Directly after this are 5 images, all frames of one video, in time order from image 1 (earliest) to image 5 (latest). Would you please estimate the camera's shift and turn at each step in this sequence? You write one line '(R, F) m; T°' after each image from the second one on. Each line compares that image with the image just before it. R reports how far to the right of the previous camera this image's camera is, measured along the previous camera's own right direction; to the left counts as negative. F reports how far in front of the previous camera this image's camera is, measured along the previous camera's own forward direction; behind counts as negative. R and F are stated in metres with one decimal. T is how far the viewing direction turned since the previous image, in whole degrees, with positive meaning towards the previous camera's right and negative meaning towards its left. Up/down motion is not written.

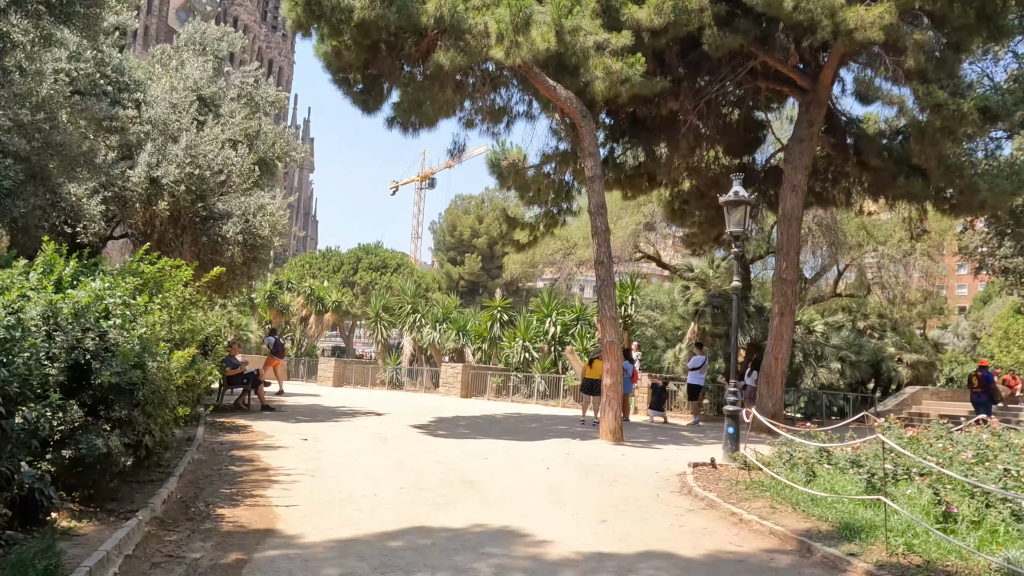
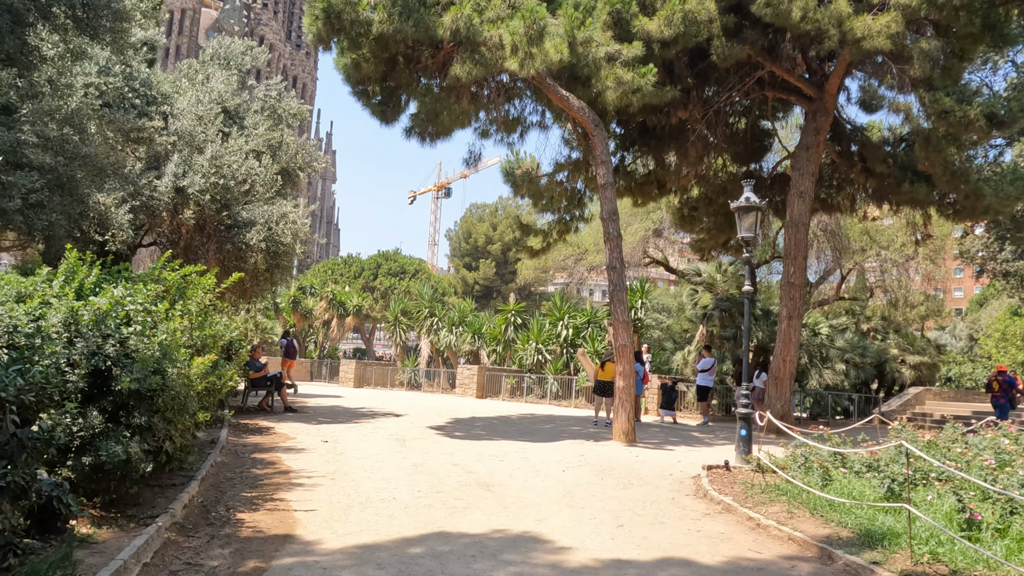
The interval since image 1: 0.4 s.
(-0.2, -0.3) m; 0°
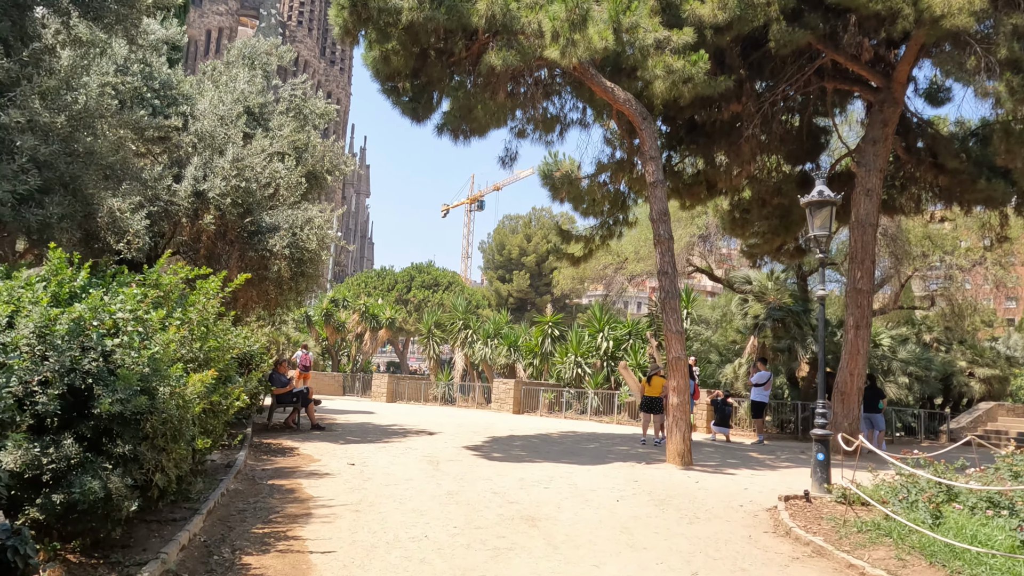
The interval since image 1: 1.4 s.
(-0.1, +1.0) m; -2°
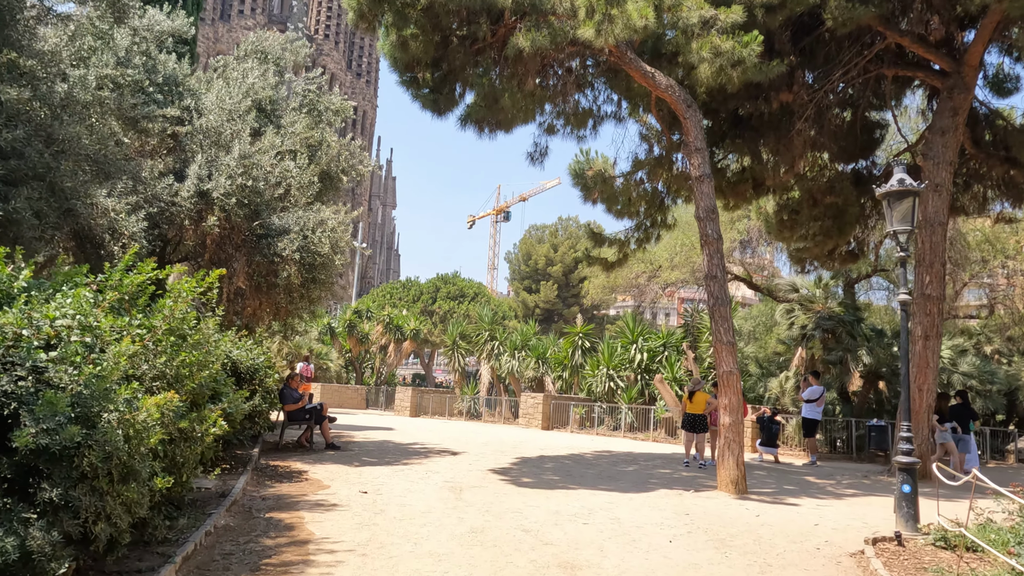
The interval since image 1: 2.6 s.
(-0.1, +1.2) m; -2°
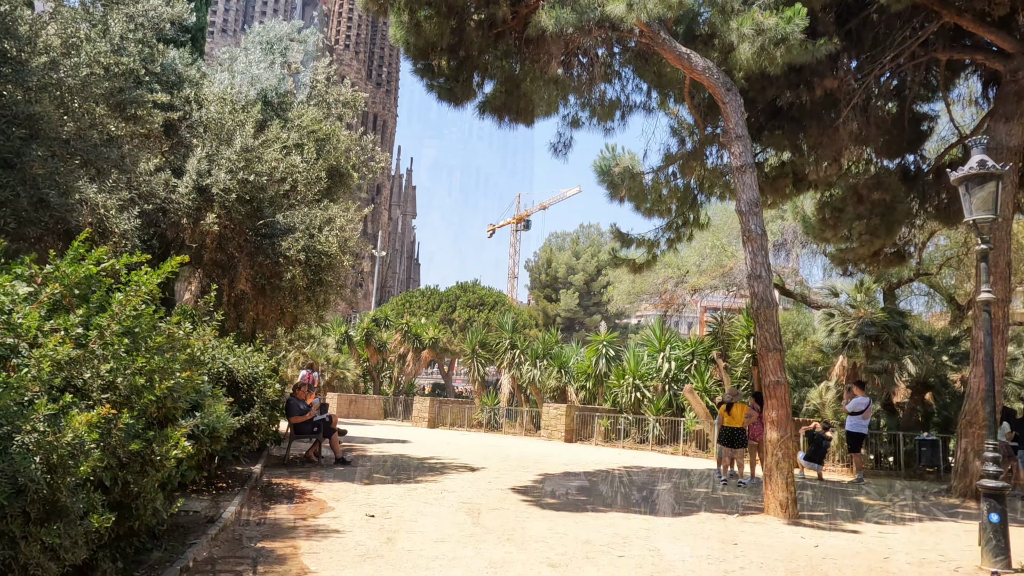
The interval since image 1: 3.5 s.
(0.0, +0.9) m; -1°
